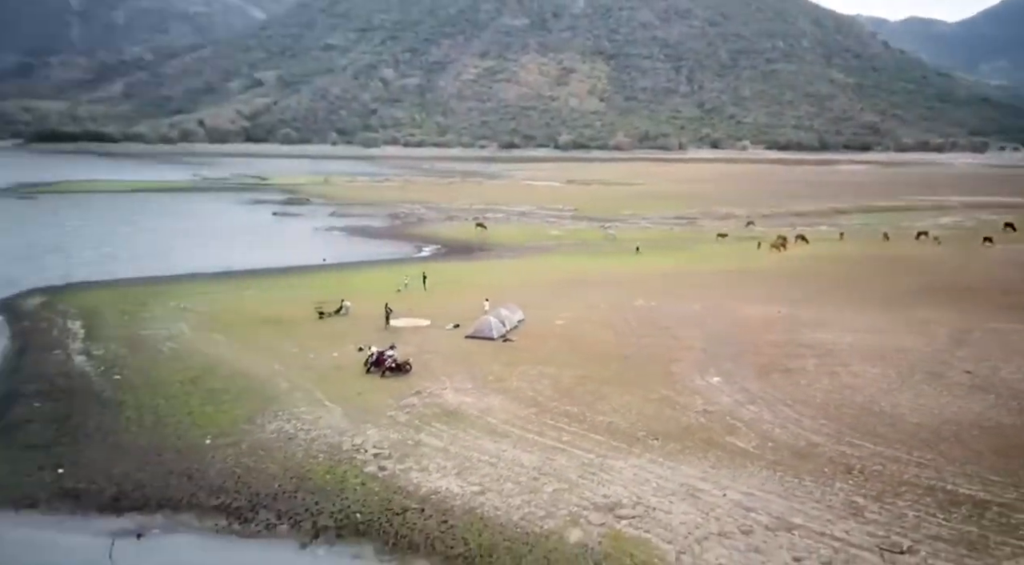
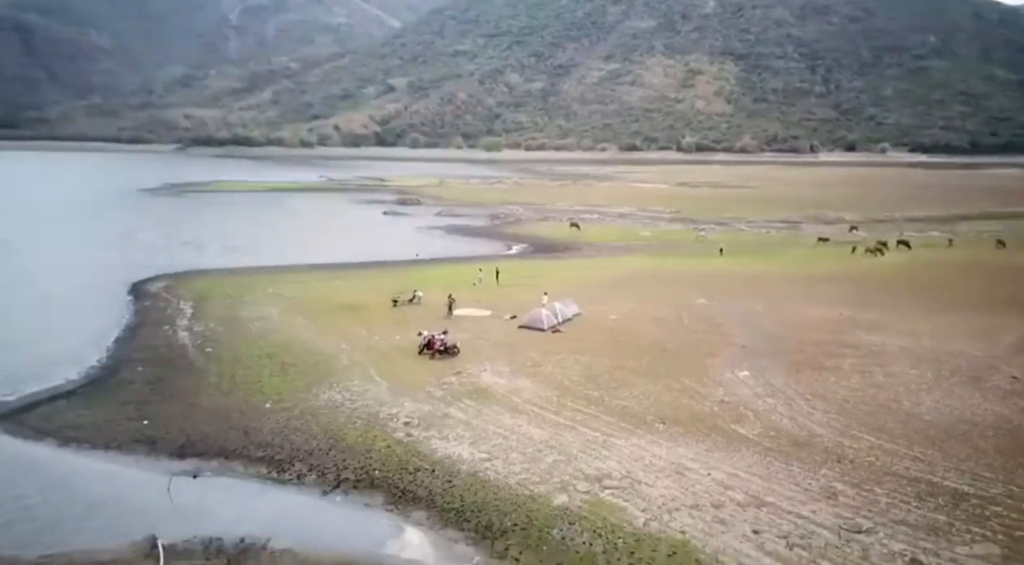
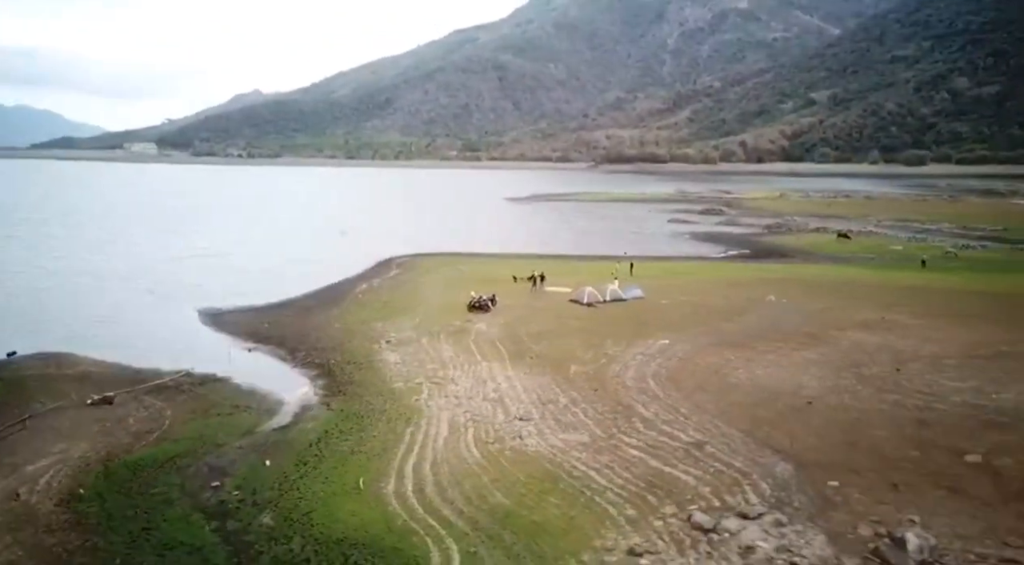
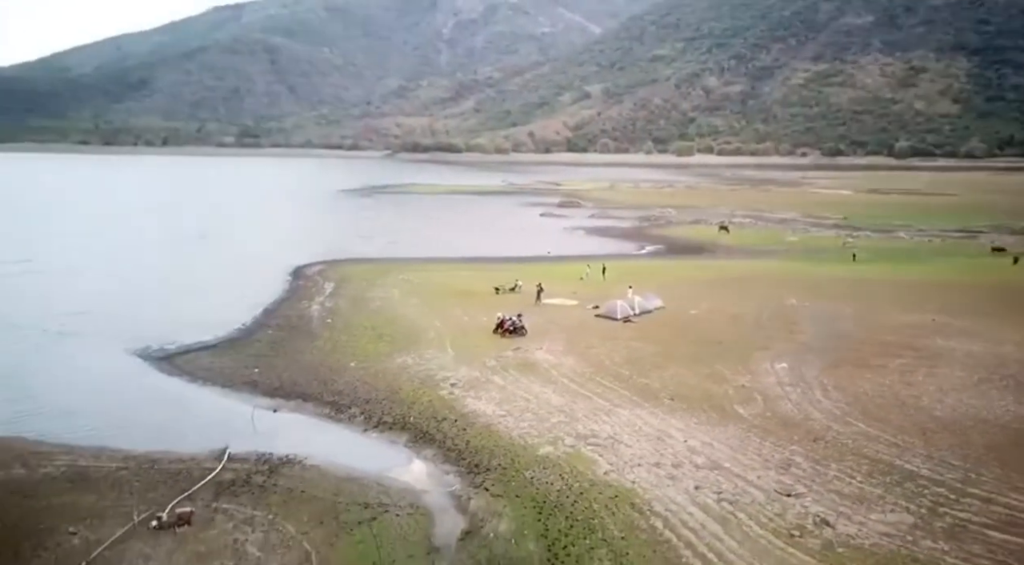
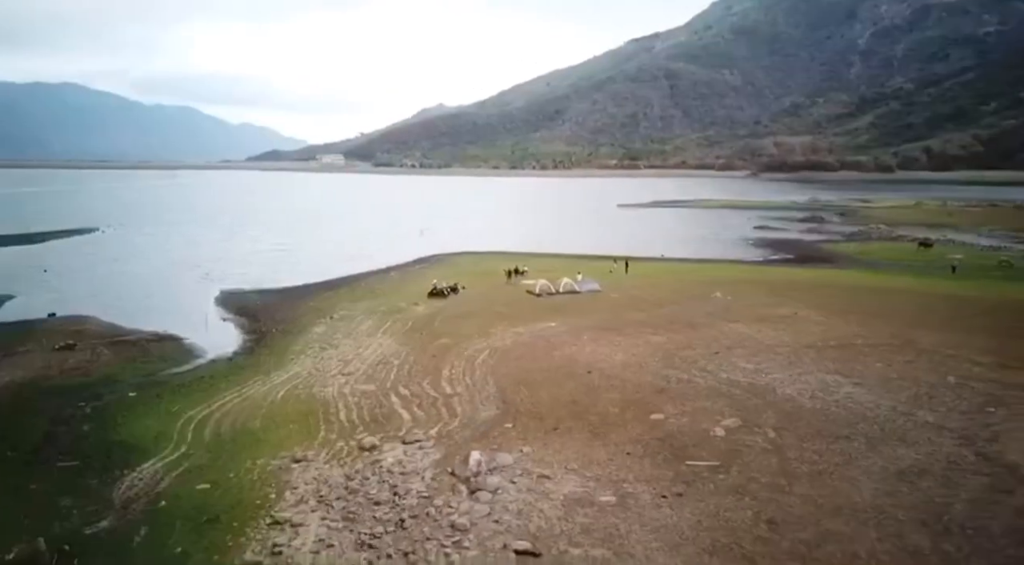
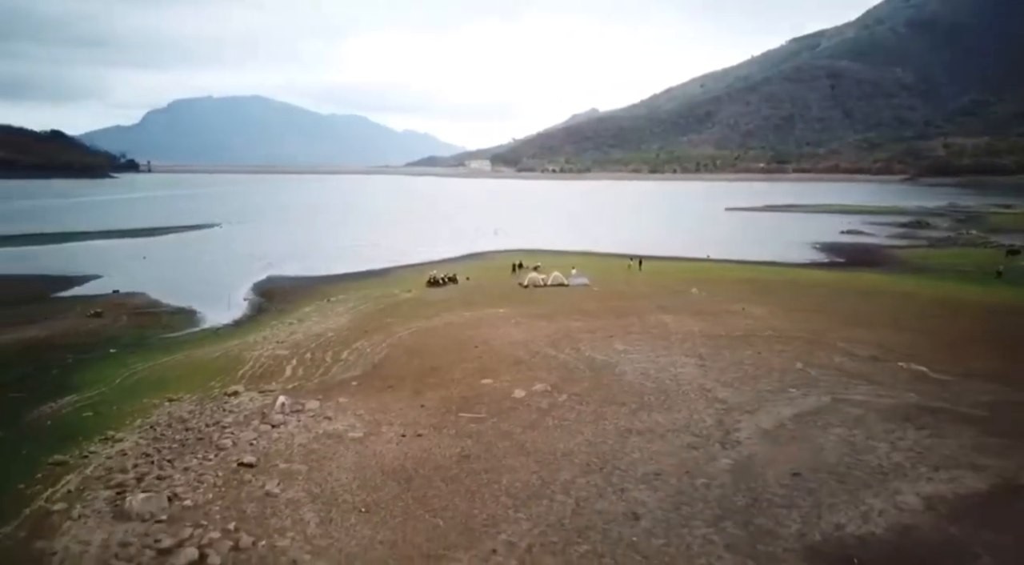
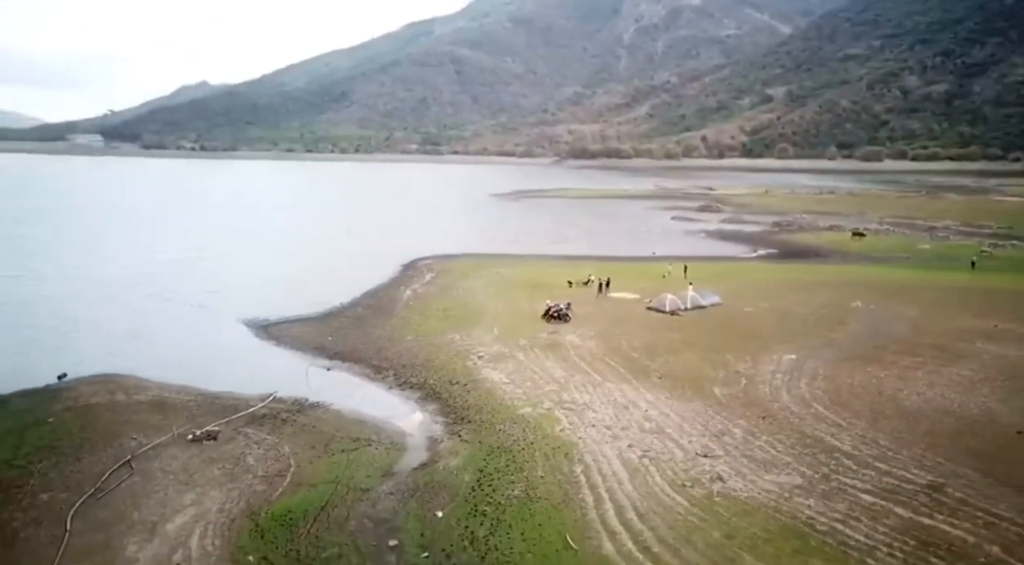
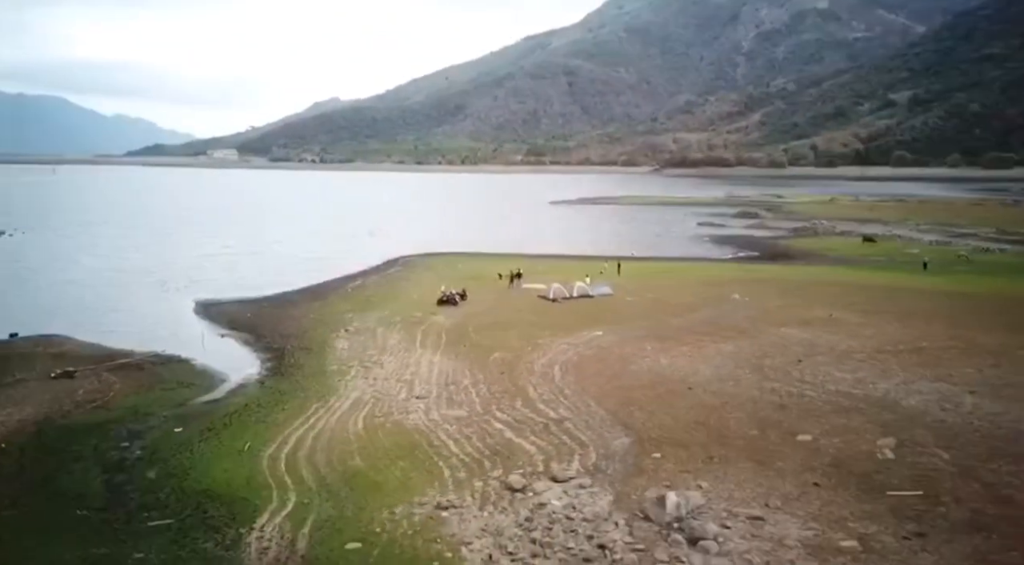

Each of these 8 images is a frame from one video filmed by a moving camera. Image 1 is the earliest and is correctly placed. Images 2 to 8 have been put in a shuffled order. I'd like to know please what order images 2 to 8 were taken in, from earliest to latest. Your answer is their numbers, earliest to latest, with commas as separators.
2, 4, 7, 3, 8, 5, 6
